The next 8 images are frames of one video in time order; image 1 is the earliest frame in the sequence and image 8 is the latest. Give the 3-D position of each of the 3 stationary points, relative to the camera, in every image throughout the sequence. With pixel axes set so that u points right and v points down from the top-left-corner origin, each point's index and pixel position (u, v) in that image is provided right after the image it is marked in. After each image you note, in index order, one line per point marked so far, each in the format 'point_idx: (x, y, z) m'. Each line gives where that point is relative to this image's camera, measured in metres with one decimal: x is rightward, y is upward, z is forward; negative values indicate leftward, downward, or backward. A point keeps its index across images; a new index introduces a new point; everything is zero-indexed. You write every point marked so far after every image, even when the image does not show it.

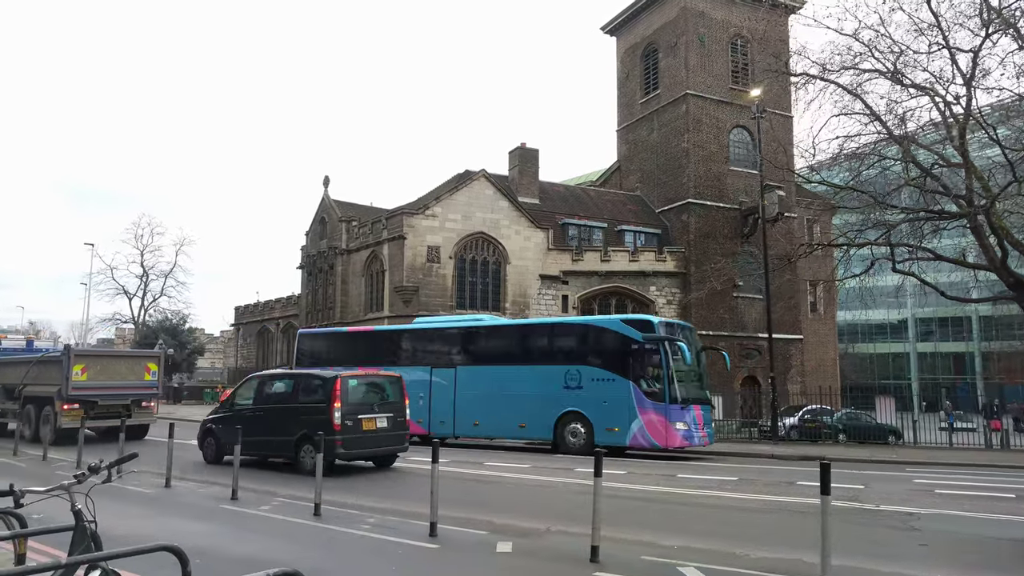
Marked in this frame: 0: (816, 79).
0: (+8.4, +5.8, +19.9) m
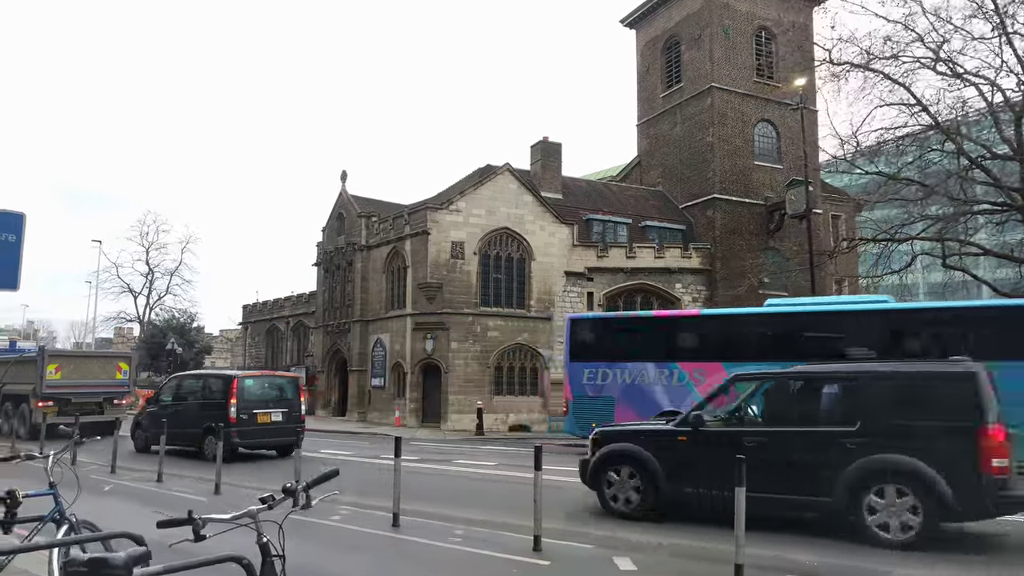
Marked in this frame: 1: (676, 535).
0: (+9.4, +5.9, +19.3) m
1: (+1.6, -2.4, +7.1) m
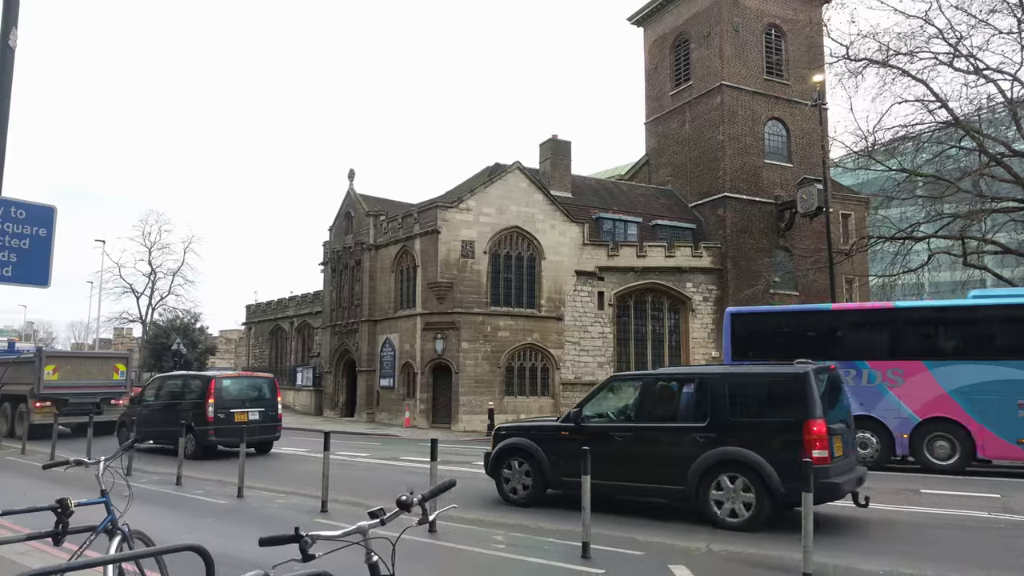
0: (+9.7, +6.0, +19.1) m
1: (+2.0, -2.4, +6.9) m
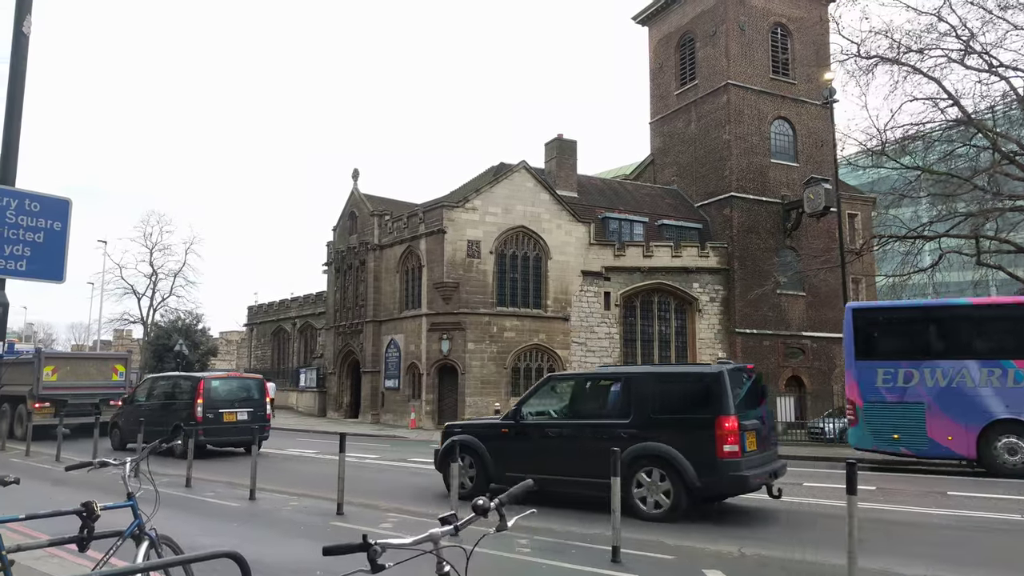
0: (+9.9, +6.0, +18.9) m
1: (+2.2, -2.4, +6.7) m
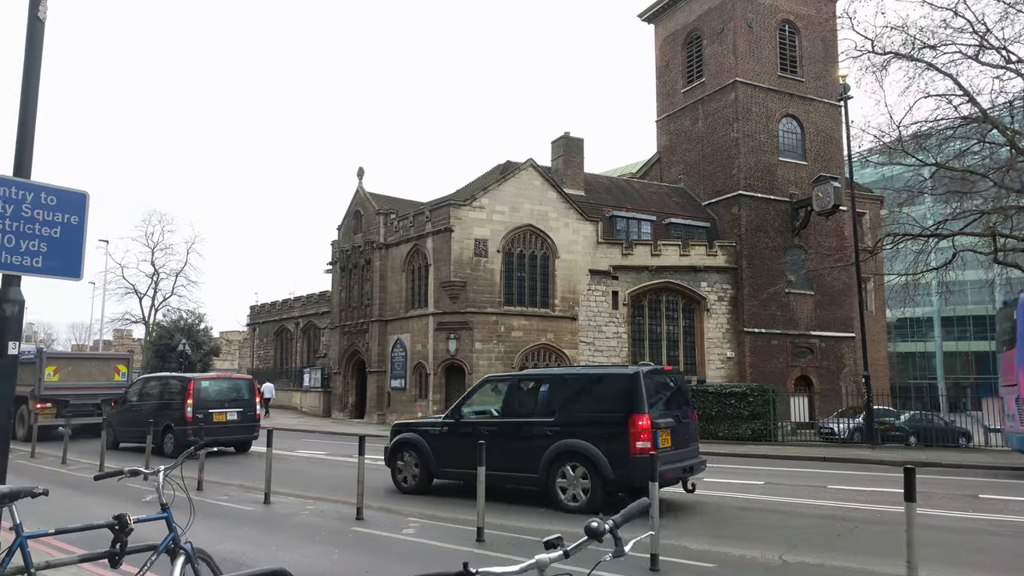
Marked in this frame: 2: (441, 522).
0: (+10.2, +6.0, +18.7) m
1: (+2.5, -2.4, +6.5) m
2: (-0.8, -2.6, +7.8) m
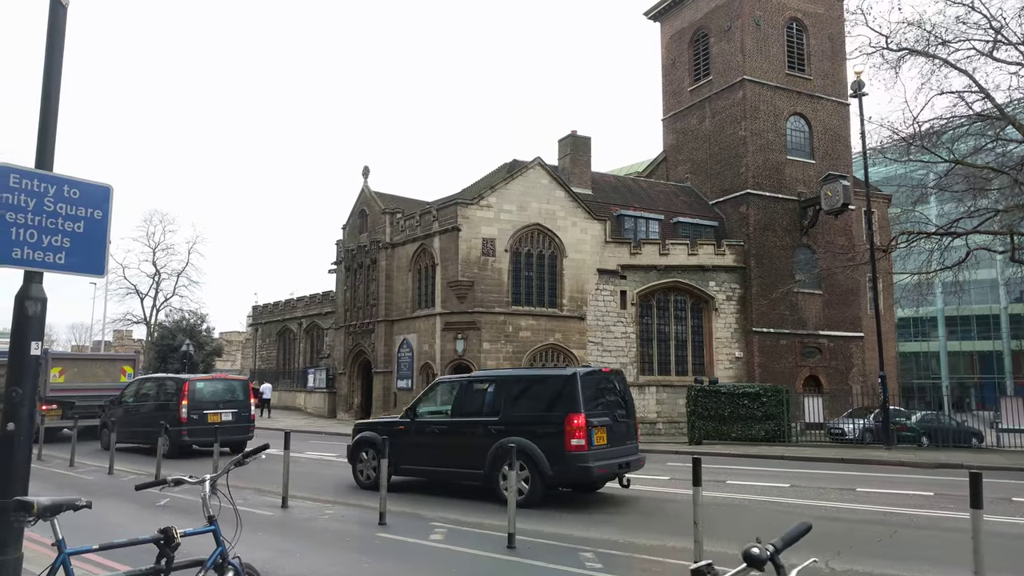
0: (+10.5, +6.0, +18.5) m
1: (+2.8, -2.3, +6.3) m
2: (-0.5, -2.5, +7.6) m
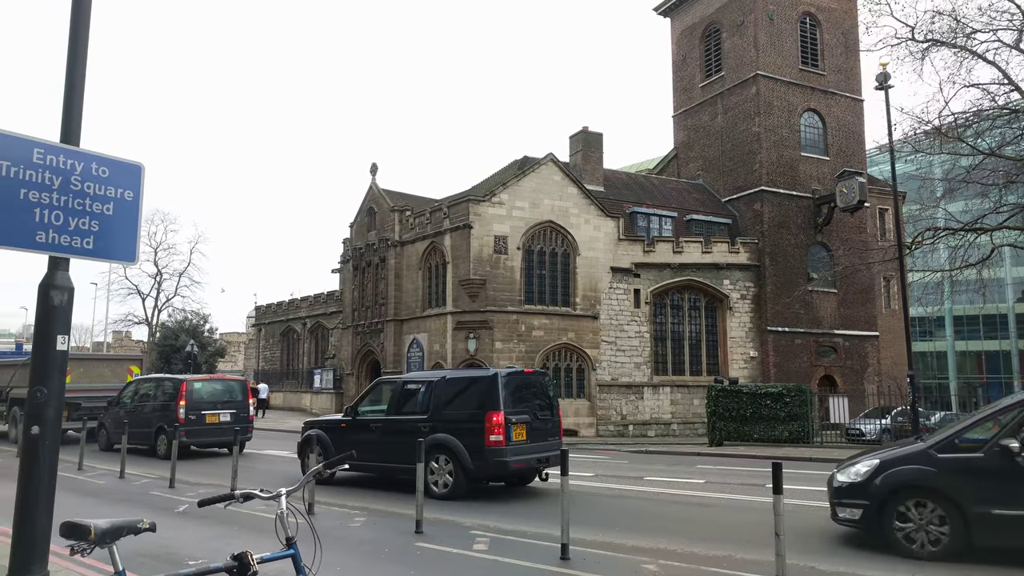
0: (+10.9, +6.1, +18.0) m
1: (+3.2, -2.3, +5.8) m
2: (0.0, -2.5, +7.1) m
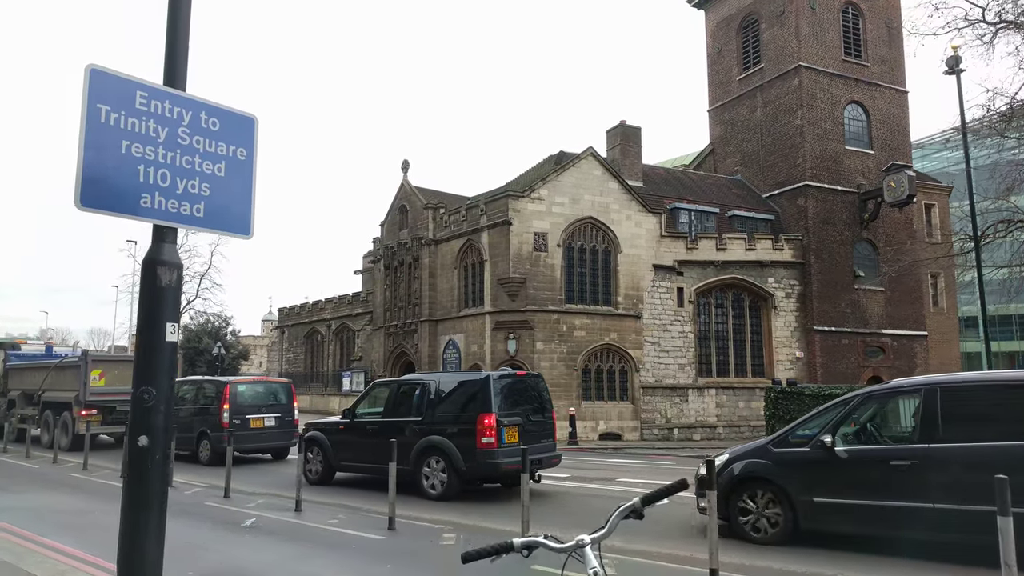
0: (+12.1, +6.2, +17.1) m
1: (+4.3, -2.1, +4.9) m
2: (+1.0, -2.4, +6.3) m
